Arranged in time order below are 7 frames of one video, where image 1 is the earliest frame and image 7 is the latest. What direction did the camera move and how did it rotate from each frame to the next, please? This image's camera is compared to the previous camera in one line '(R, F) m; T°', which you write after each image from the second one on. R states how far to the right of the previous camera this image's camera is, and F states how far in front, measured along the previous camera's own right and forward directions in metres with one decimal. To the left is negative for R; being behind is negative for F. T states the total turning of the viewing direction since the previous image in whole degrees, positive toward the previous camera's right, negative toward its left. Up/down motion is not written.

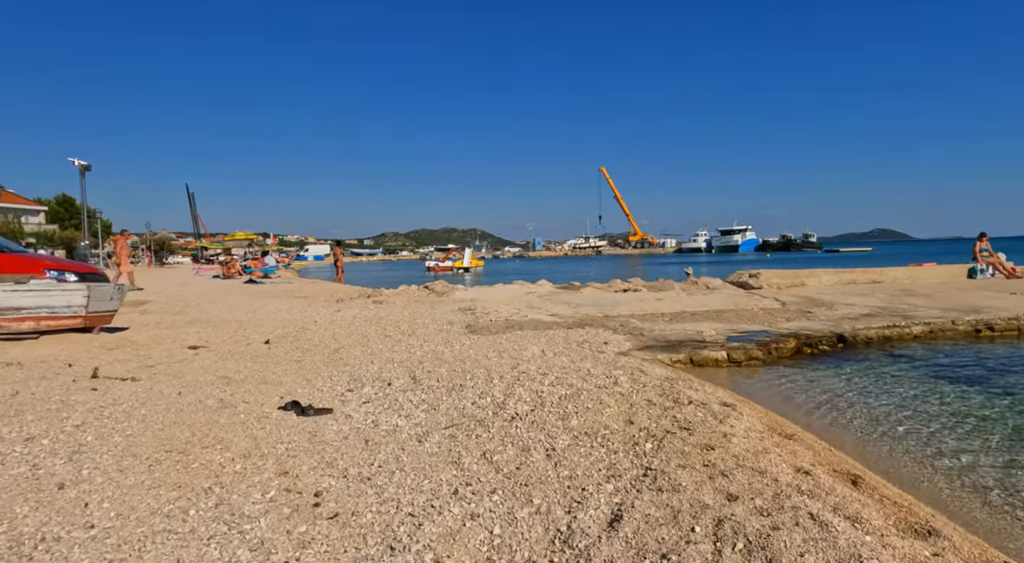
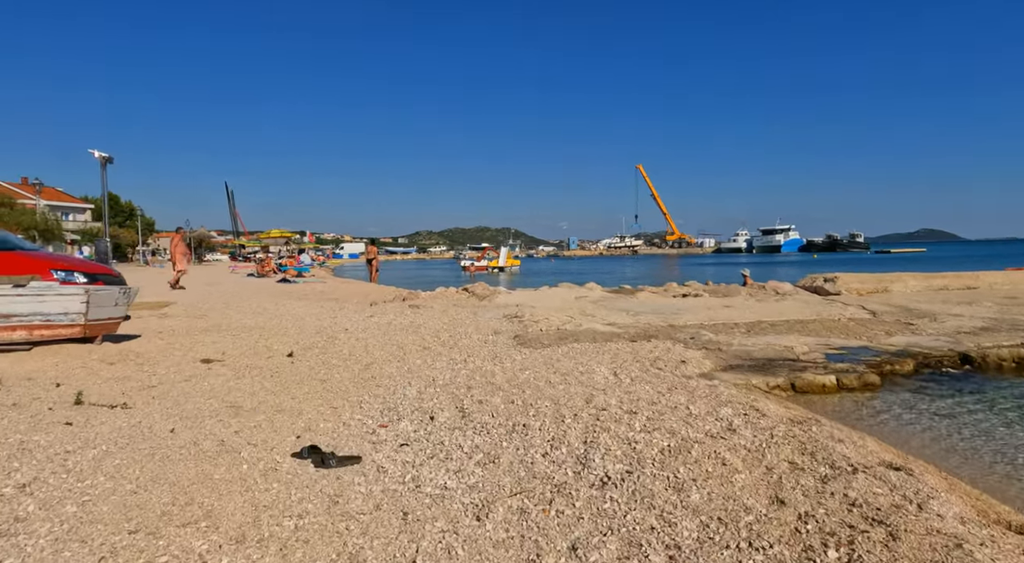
(-0.4, +1.4) m; -3°
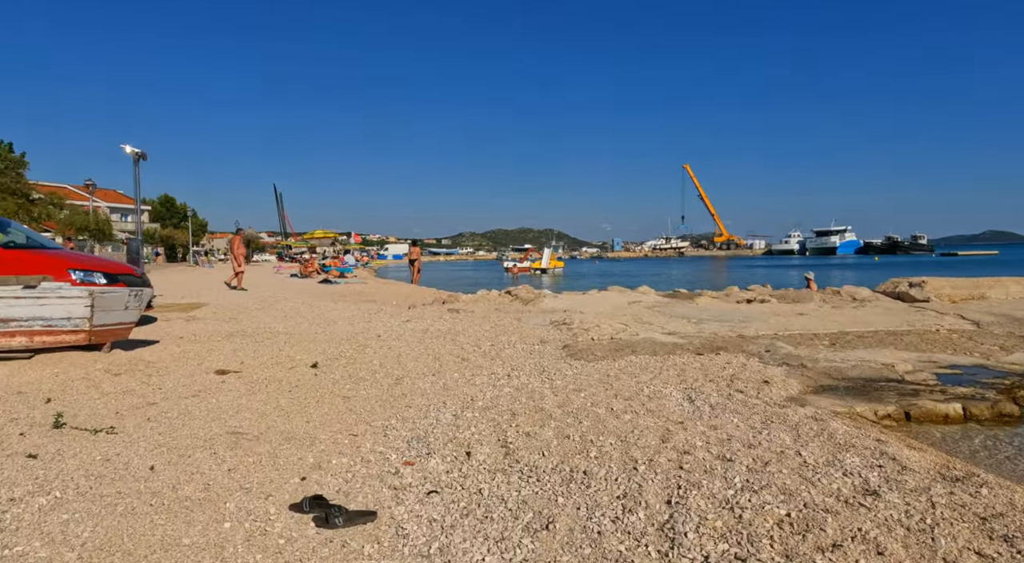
(-0.1, +1.1) m; -4°
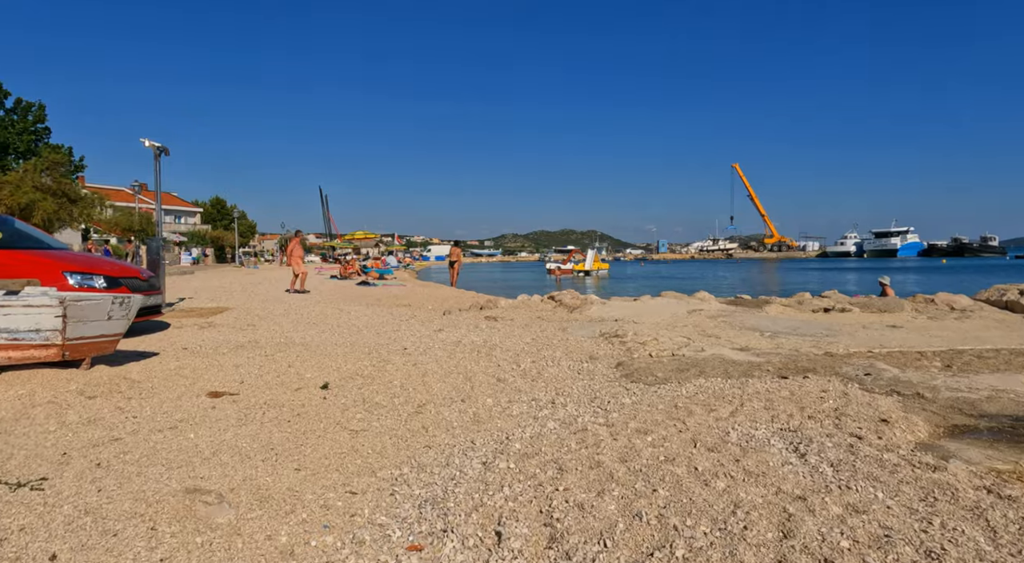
(0.0, +1.3) m; -4°
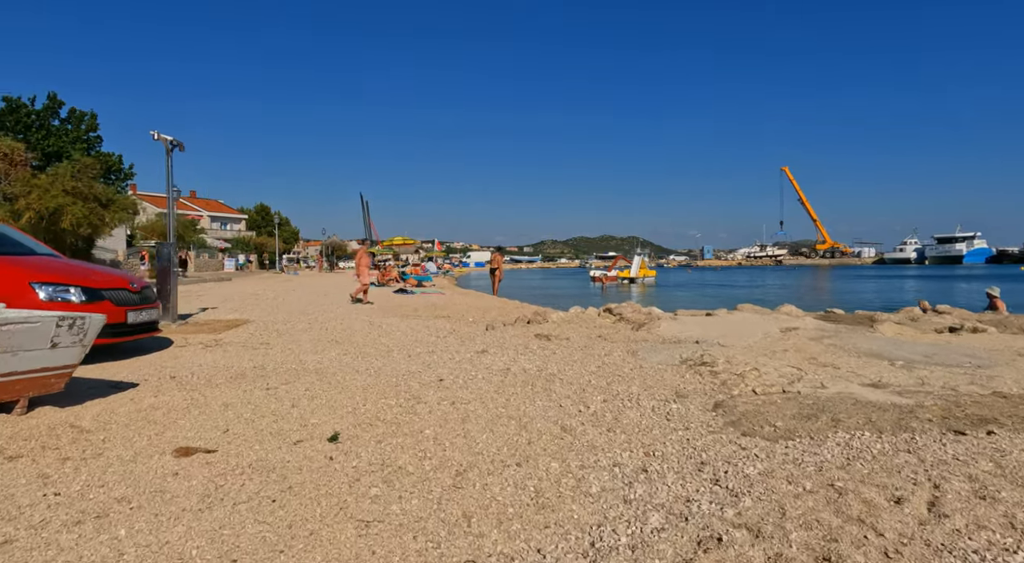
(-0.3, +1.7) m; -4°
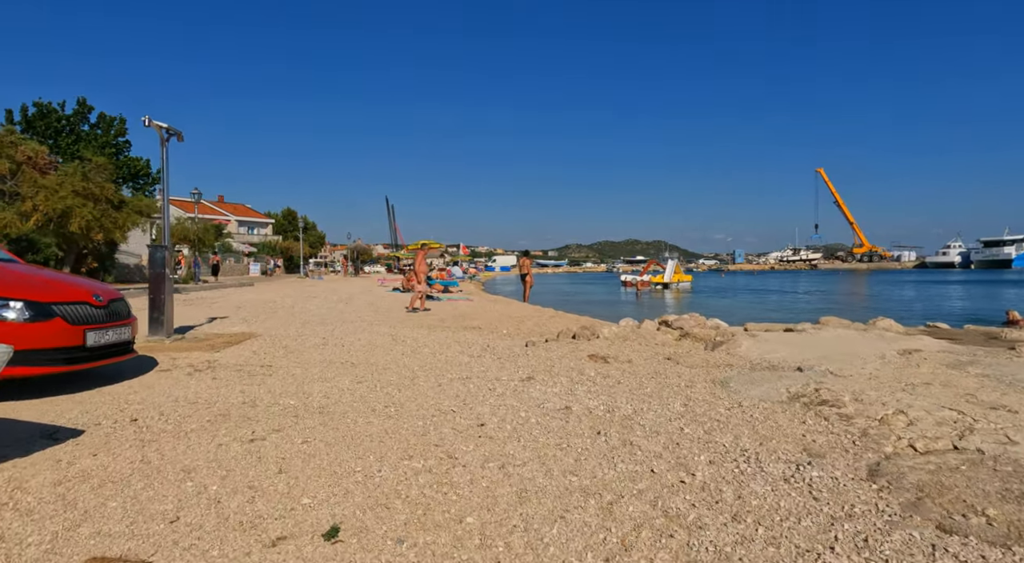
(-0.4, +1.6) m; -2°
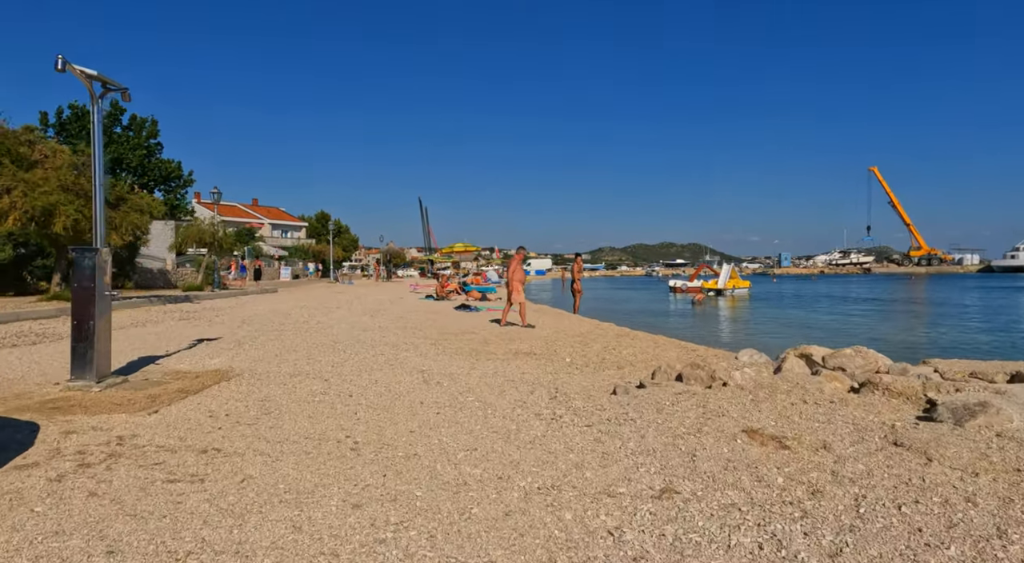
(-0.6, +3.2) m; -3°
